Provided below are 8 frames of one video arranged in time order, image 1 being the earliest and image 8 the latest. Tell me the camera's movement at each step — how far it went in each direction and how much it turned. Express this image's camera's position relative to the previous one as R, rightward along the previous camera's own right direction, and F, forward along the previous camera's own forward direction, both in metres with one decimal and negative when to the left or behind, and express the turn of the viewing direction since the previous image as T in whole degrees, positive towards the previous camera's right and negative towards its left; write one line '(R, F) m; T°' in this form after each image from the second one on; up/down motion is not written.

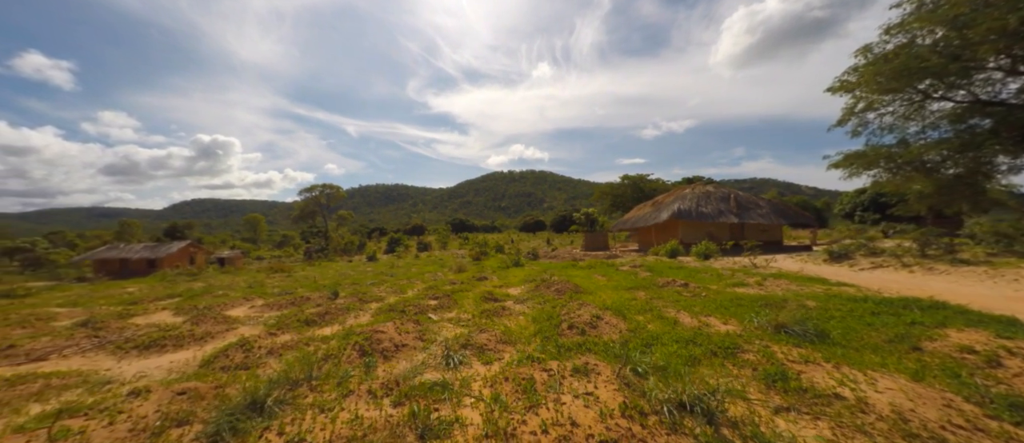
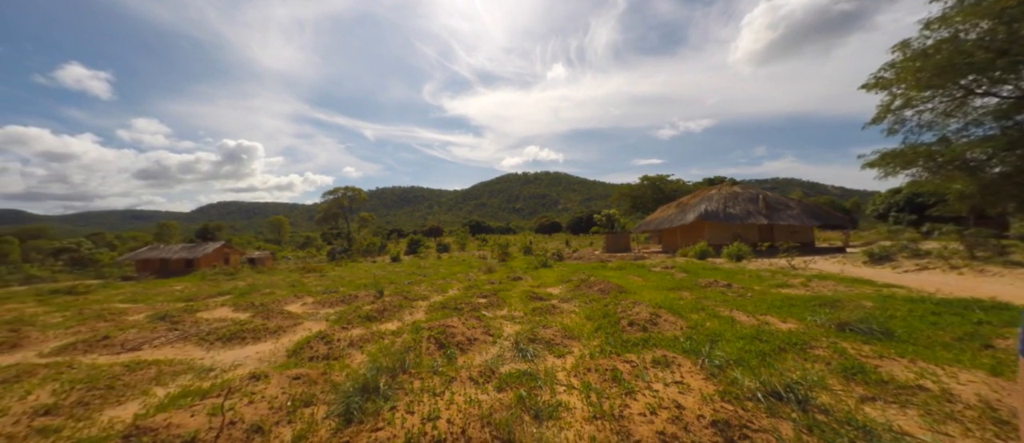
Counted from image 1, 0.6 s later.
(-1.1, -0.3) m; -2°
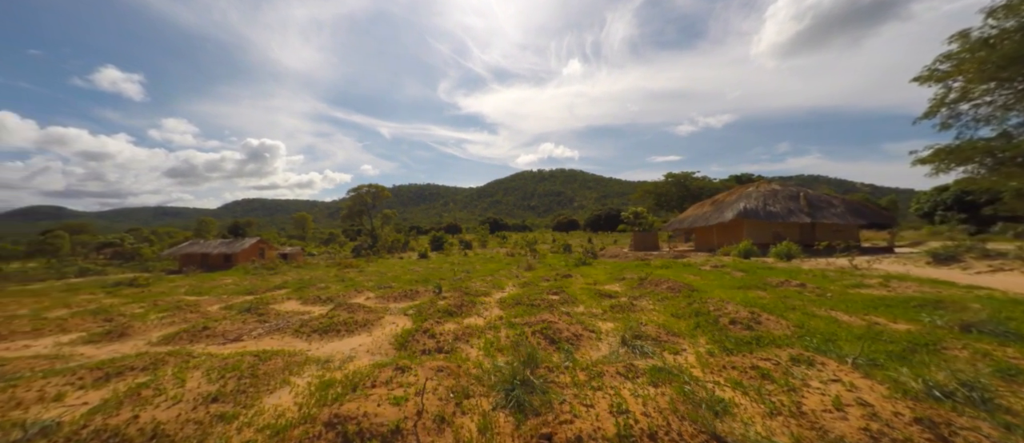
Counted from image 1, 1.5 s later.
(-1.9, 0.0) m; -2°
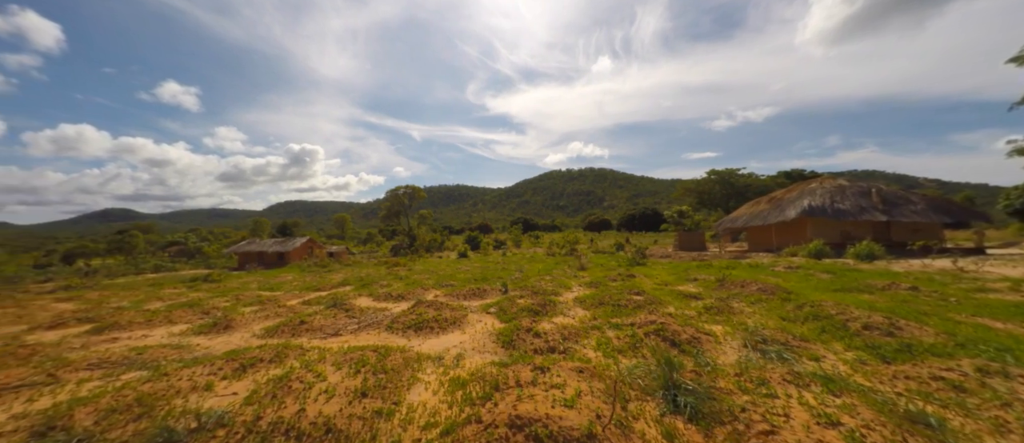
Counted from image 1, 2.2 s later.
(-1.6, +0.2) m; -4°
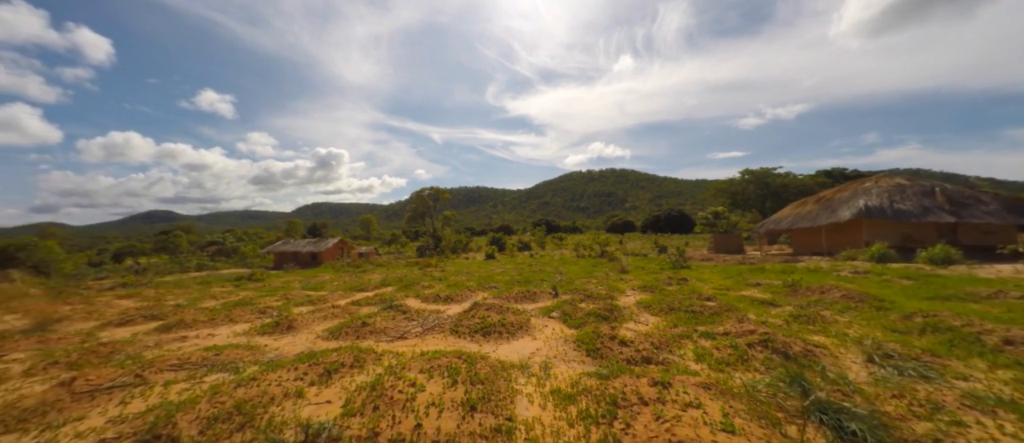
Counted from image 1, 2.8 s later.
(-1.2, +0.4) m; -3°
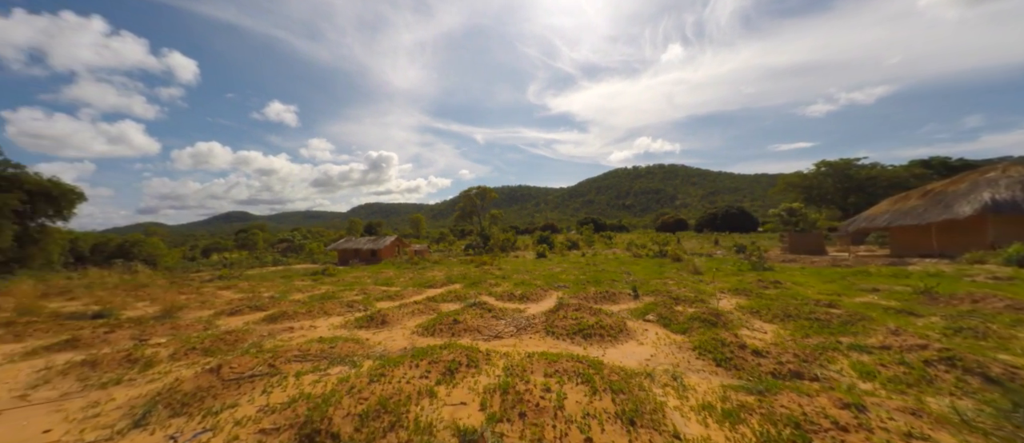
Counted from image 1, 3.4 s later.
(-1.3, +0.3) m; -7°
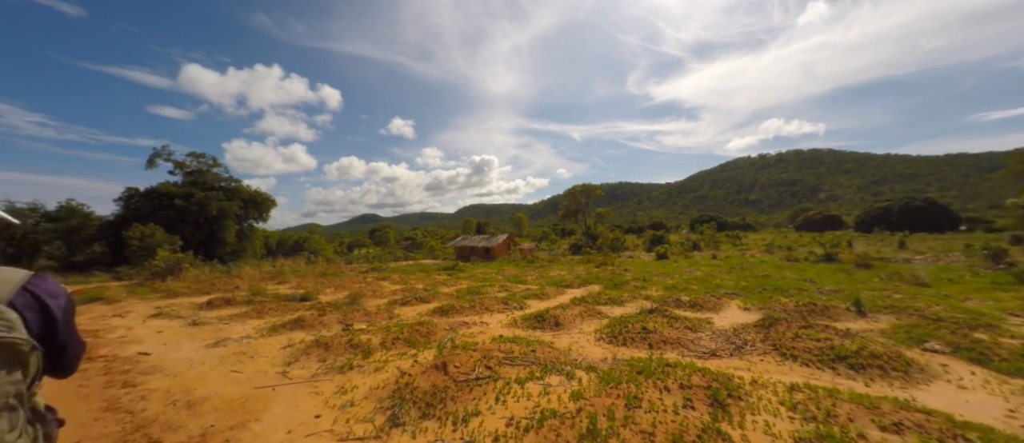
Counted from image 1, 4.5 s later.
(-2.1, +0.7) m; -16°
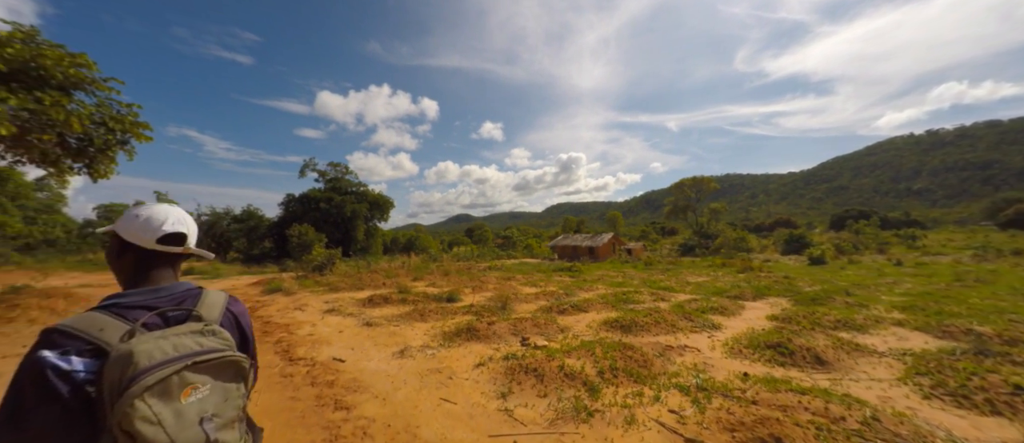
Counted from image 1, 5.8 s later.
(-2.2, +1.2) m; -14°
